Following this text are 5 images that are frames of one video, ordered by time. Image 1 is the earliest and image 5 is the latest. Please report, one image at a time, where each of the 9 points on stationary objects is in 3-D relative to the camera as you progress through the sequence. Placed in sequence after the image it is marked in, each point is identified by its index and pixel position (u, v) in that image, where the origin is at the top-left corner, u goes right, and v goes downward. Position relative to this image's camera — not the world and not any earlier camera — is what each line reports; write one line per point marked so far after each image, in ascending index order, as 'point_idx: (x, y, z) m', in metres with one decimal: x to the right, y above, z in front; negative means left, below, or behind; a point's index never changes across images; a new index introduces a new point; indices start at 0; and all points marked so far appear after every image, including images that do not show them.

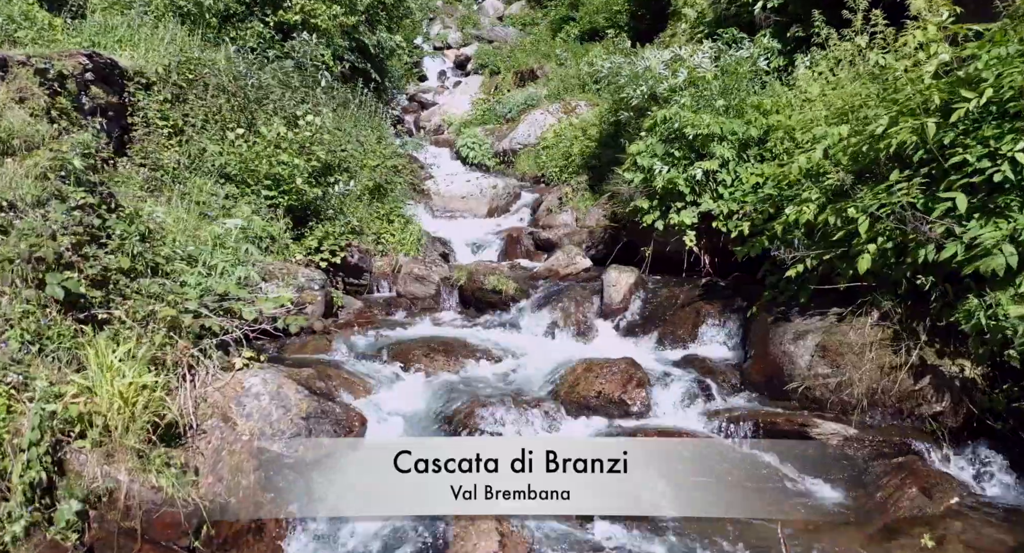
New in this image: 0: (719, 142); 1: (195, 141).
0: (+2.4, +1.6, +9.2) m
1: (-3.7, +1.6, +9.3) m
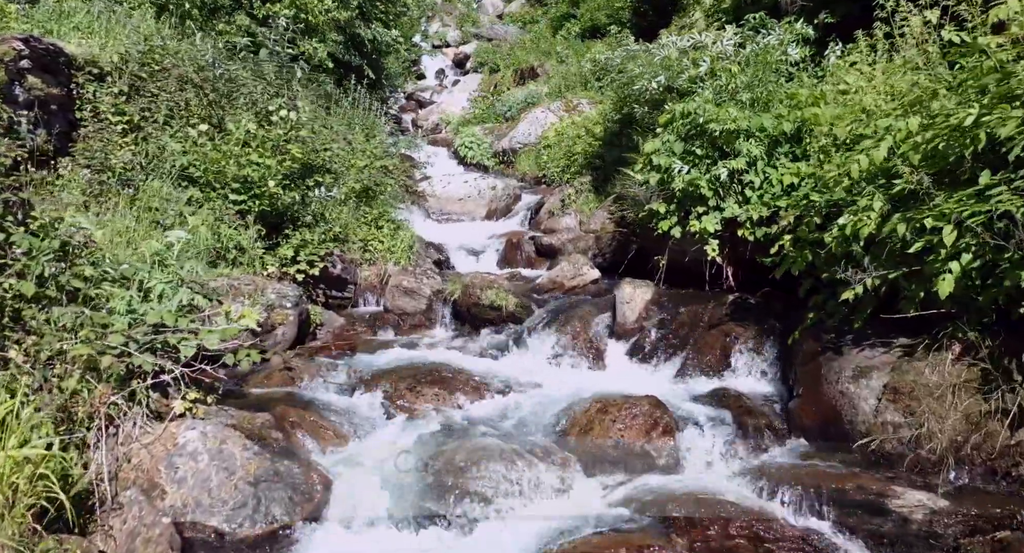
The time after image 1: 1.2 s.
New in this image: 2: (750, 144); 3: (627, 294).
0: (+2.4, +1.4, +8.1) m
1: (-3.7, +1.4, +8.2) m
2: (+2.4, +1.3, +8.1) m
3: (+1.1, -0.2, +7.7) m
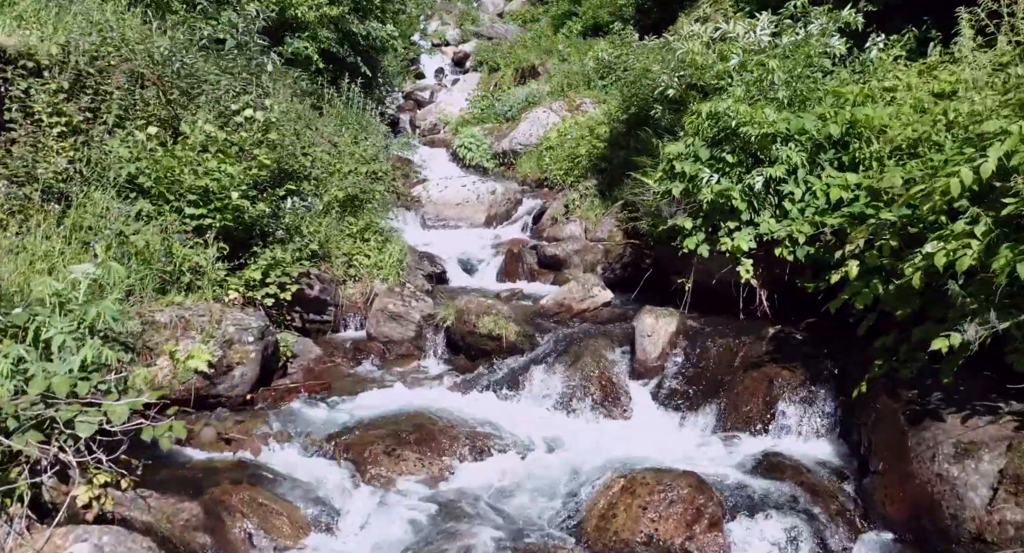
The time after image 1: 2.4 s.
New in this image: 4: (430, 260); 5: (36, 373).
0: (+2.4, +1.2, +7.0) m
1: (-3.7, +1.2, +7.1) m
2: (+2.4, +1.1, +6.9) m
3: (+1.1, -0.4, +6.5) m
4: (-1.3, +0.3, +13.0) m
5: (-2.2, -0.5, +3.7) m
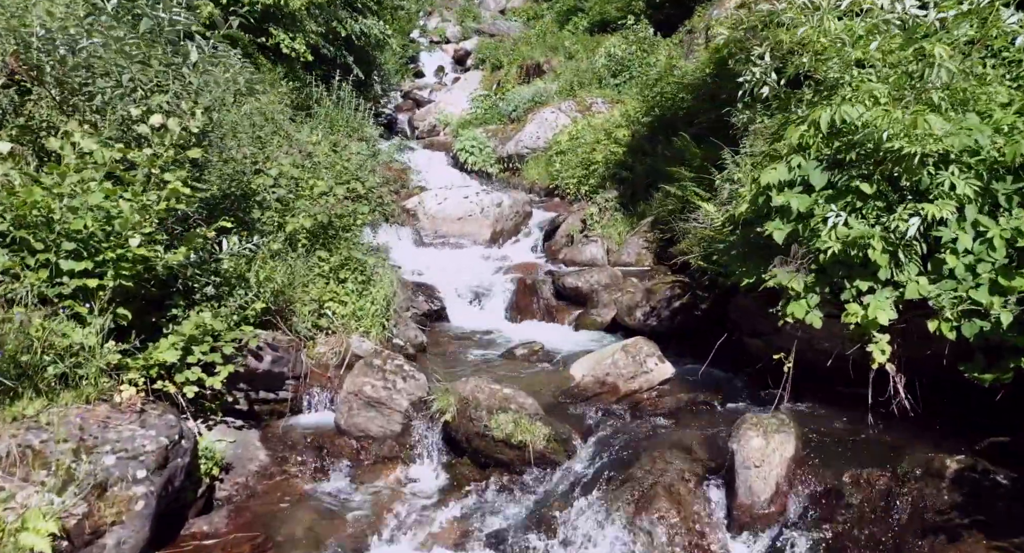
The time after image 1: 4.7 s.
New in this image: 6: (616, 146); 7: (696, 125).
0: (+2.6, +0.6, +4.7) m
1: (-3.5, +0.7, +4.8) m
2: (+2.6, +0.6, +4.6) m
3: (+1.3, -0.9, +4.3) m
4: (-1.2, -0.2, +10.7) m
5: (-2.1, -1.0, +1.4) m
6: (+2.1, +2.7, +16.2) m
7: (+3.2, +2.6, +13.6) m
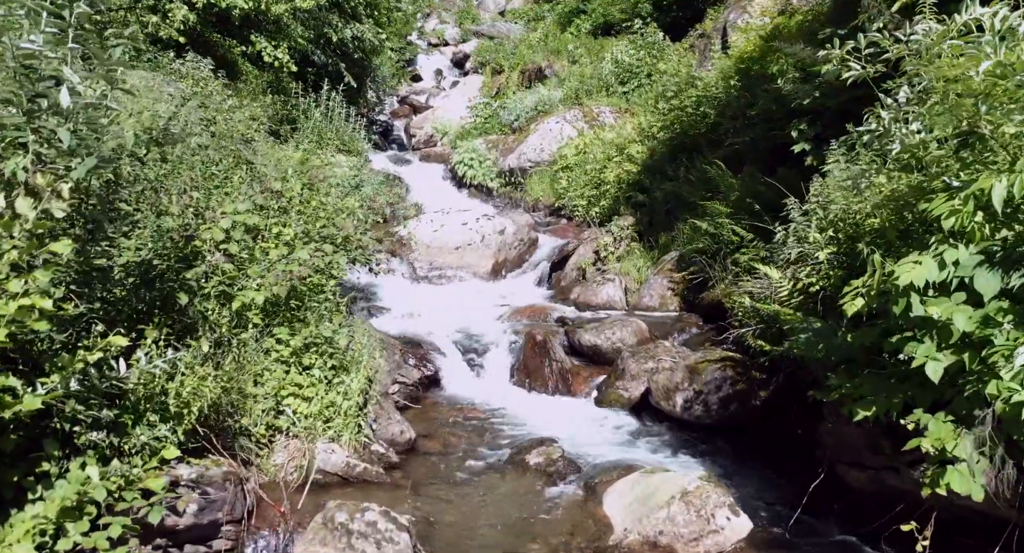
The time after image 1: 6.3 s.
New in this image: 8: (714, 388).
0: (+2.7, 0.0, +3.0) m
1: (-3.4, 0.0, +3.1) m
2: (+2.7, -0.1, +2.9) m
3: (+1.4, -1.6, +2.6) m
4: (-1.1, -0.9, +9.0) m
5: (-2.0, -1.7, -0.3) m
6: (+2.2, +2.0, +14.5) m
7: (+3.2, +1.9, +11.9) m
8: (+1.7, -1.0, +6.8) m
